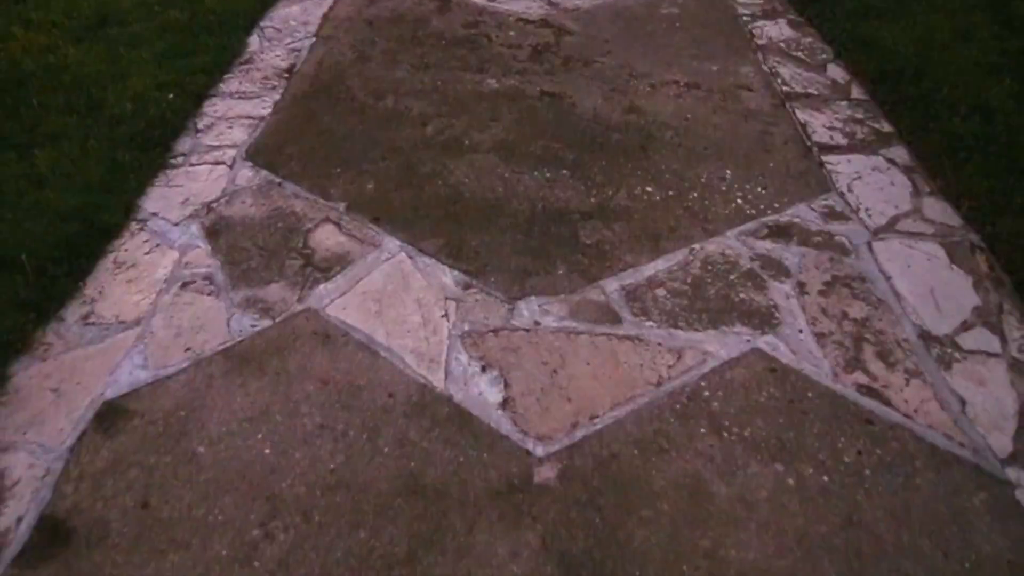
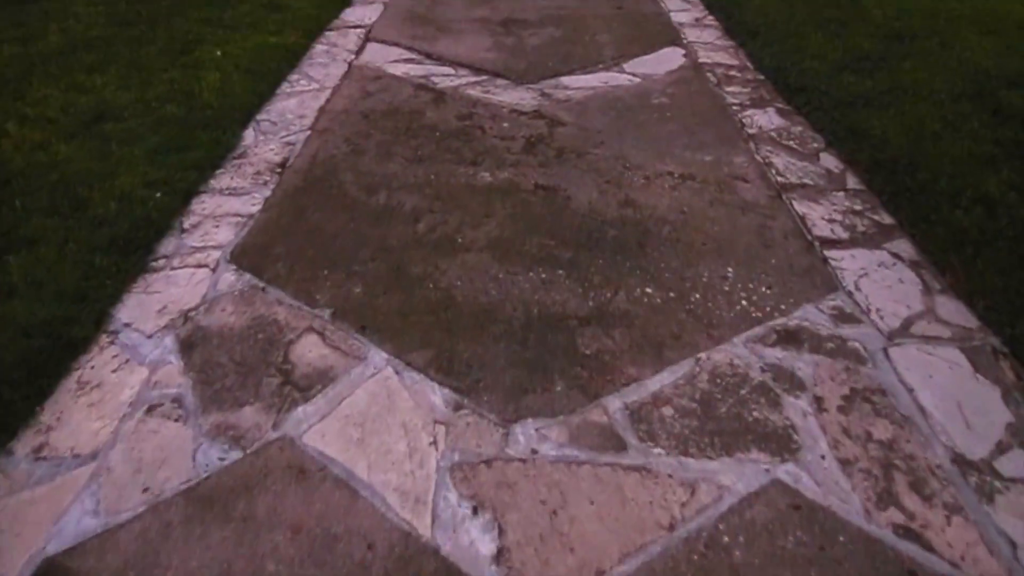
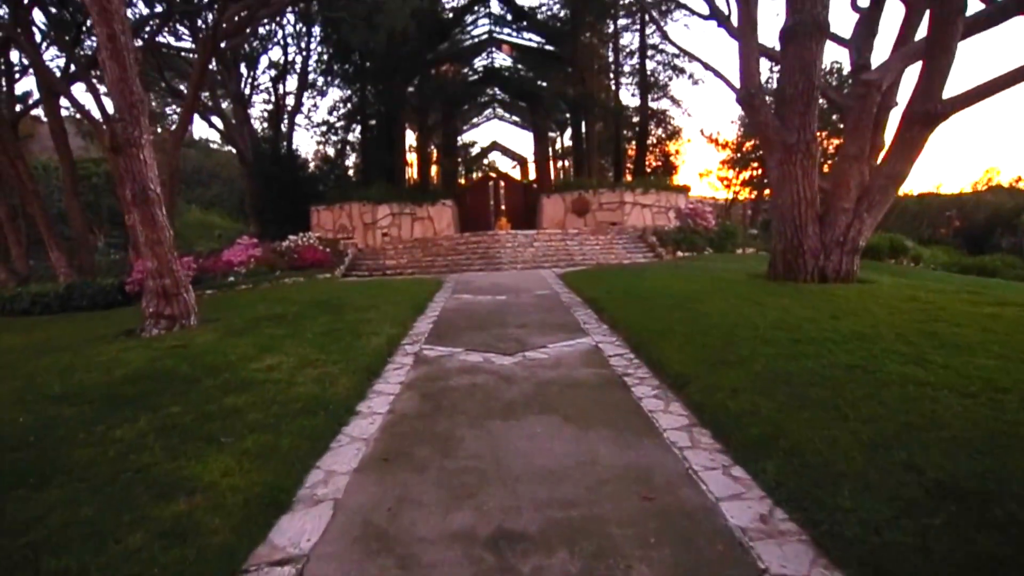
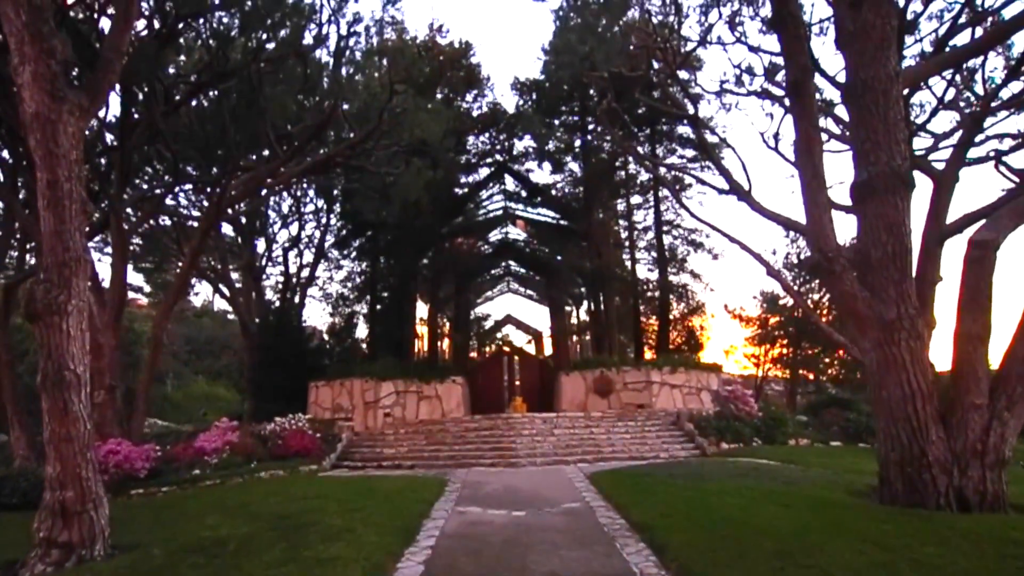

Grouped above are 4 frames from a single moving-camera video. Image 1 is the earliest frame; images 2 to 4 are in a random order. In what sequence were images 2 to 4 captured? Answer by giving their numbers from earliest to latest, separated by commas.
2, 3, 4
